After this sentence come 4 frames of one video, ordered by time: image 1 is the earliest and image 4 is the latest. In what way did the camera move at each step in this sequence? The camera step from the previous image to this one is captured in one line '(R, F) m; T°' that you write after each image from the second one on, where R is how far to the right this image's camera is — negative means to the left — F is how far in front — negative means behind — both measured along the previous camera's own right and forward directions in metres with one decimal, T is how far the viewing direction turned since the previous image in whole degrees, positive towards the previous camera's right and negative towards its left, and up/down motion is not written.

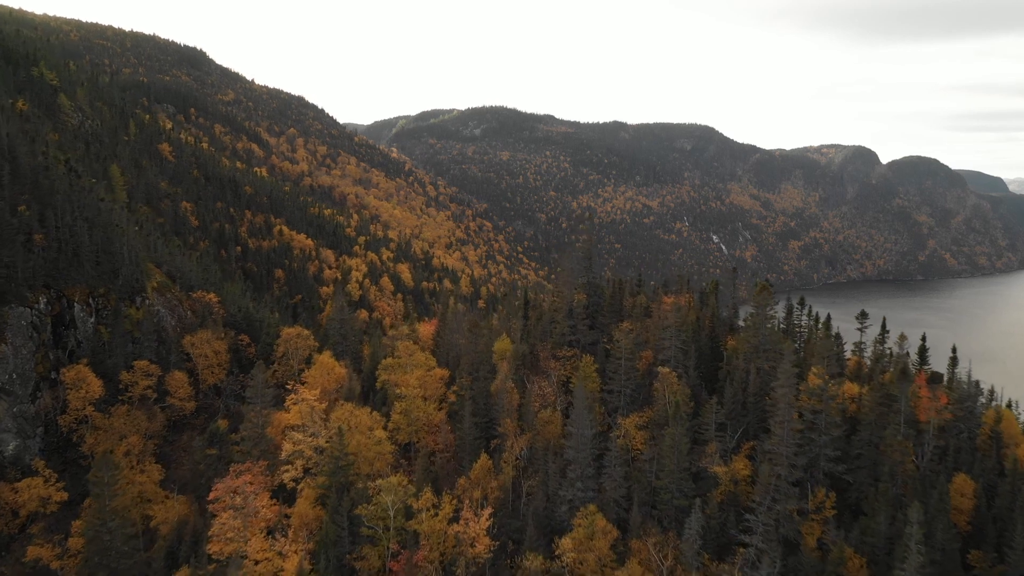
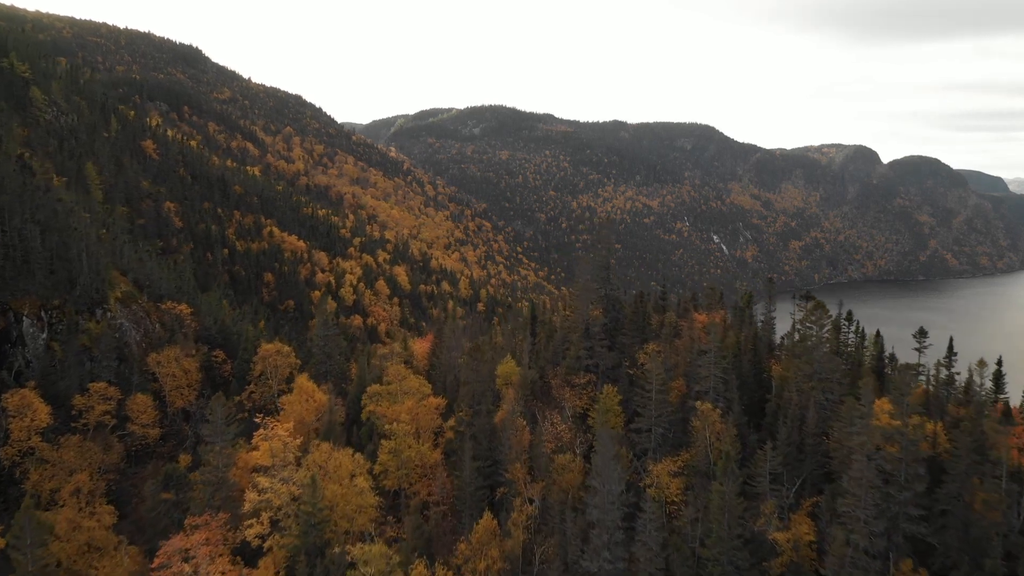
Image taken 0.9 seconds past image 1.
(-0.7, +6.8) m; 0°
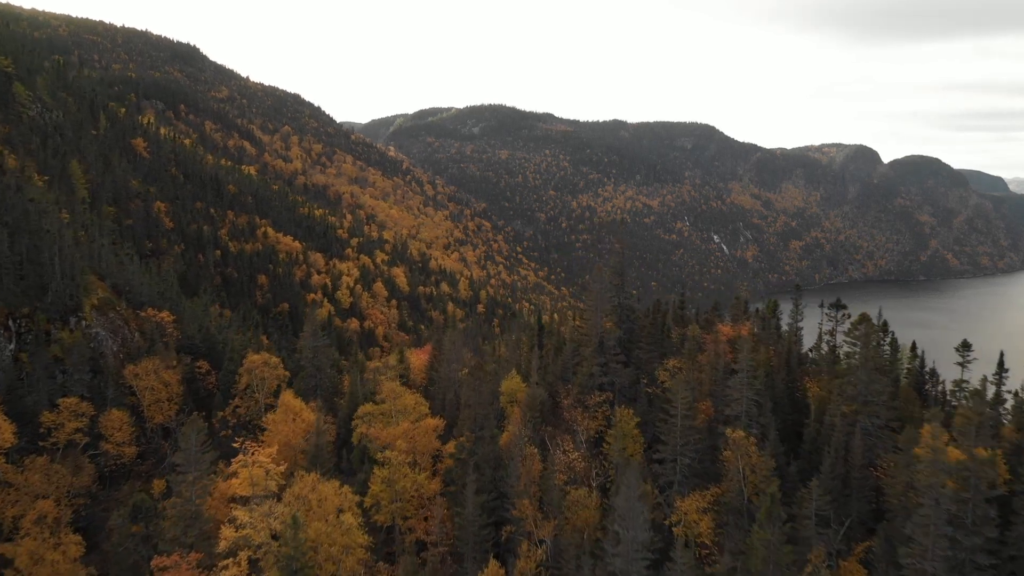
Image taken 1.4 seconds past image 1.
(-0.5, +3.9) m; 0°
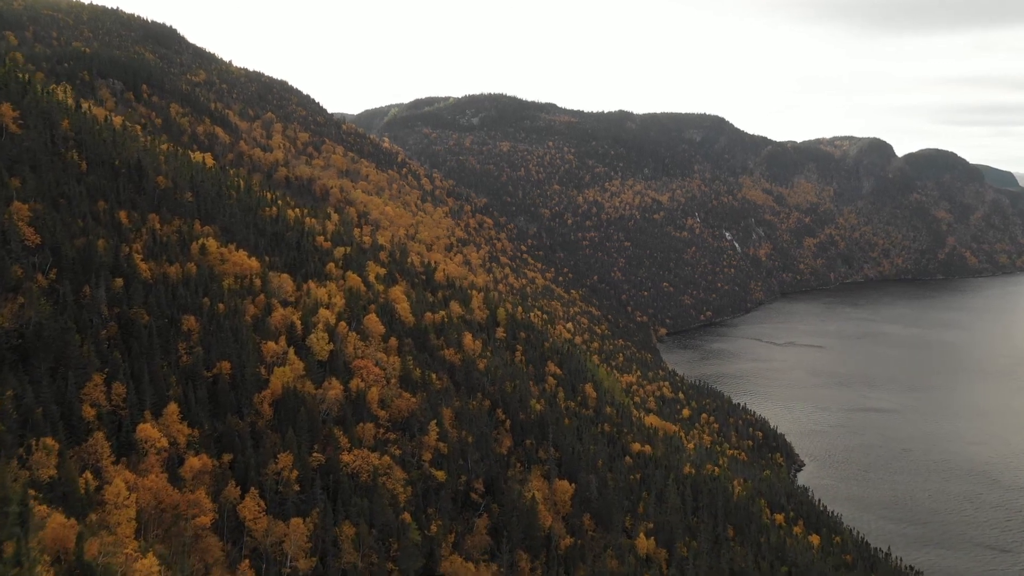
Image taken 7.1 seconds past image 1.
(-11.4, +45.4) m; 0°
